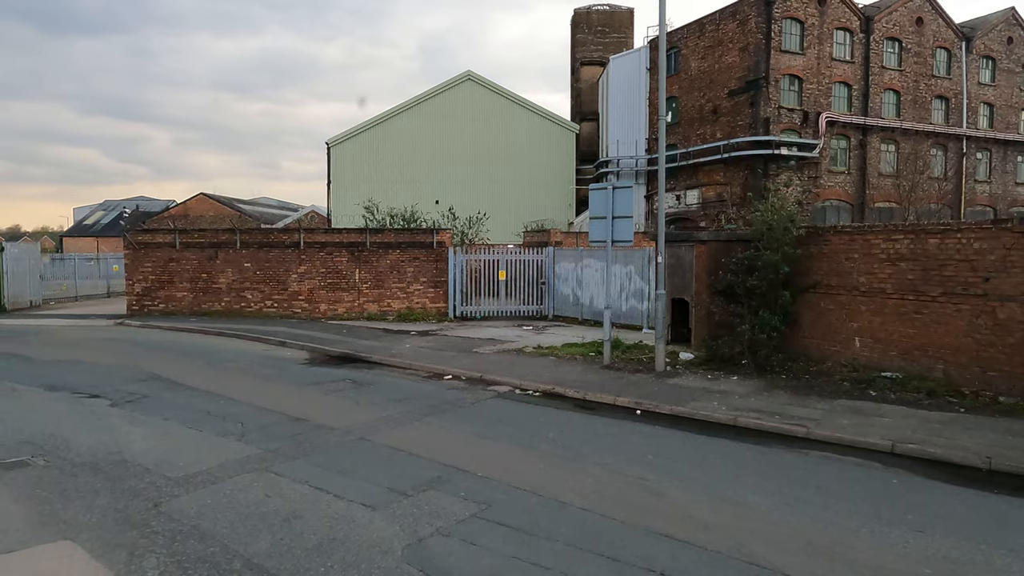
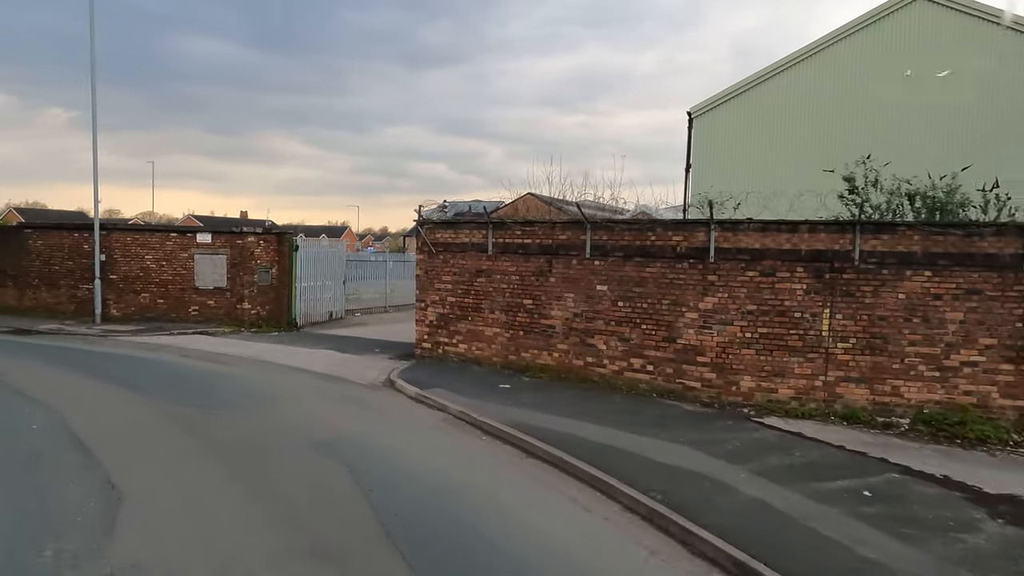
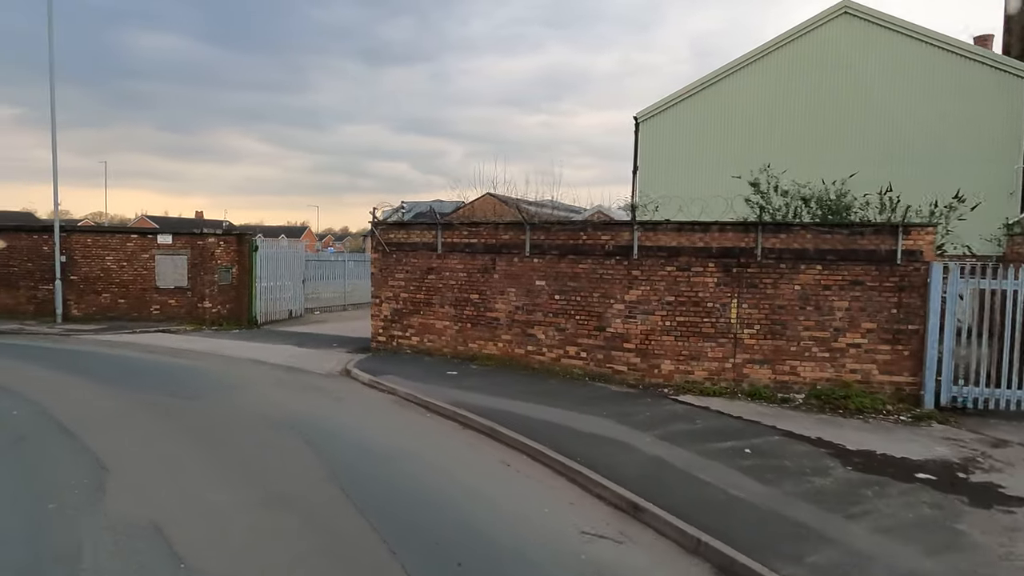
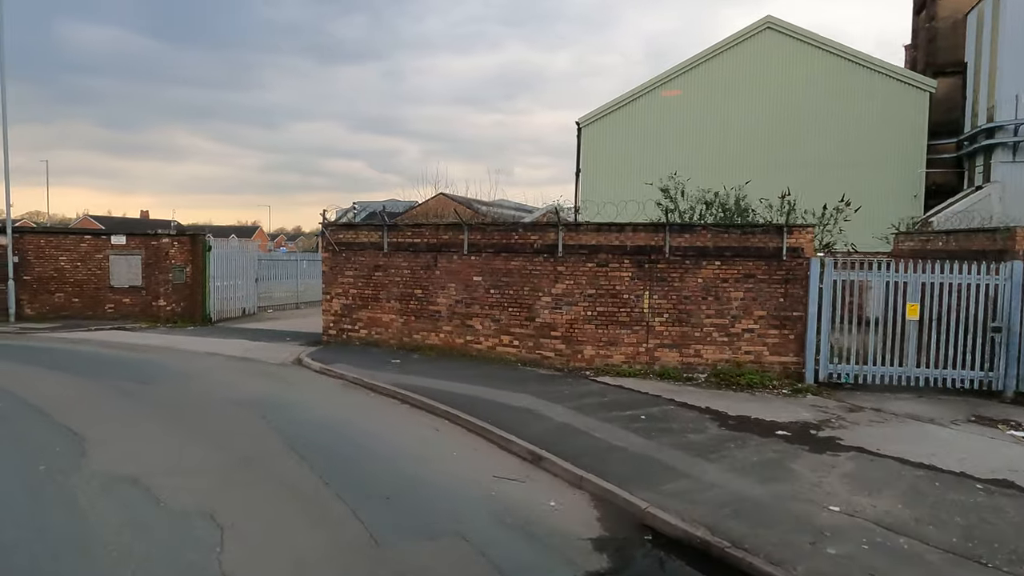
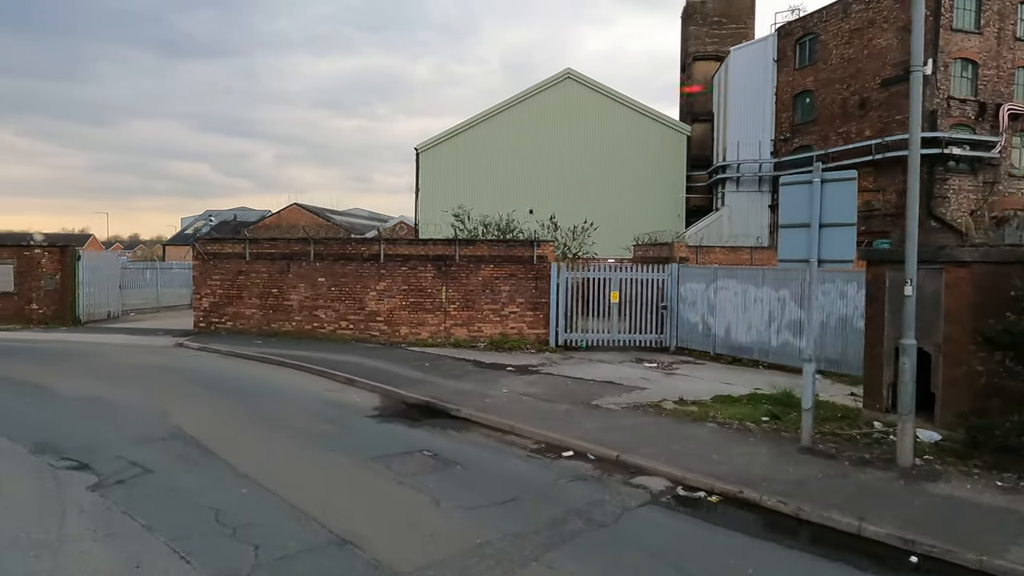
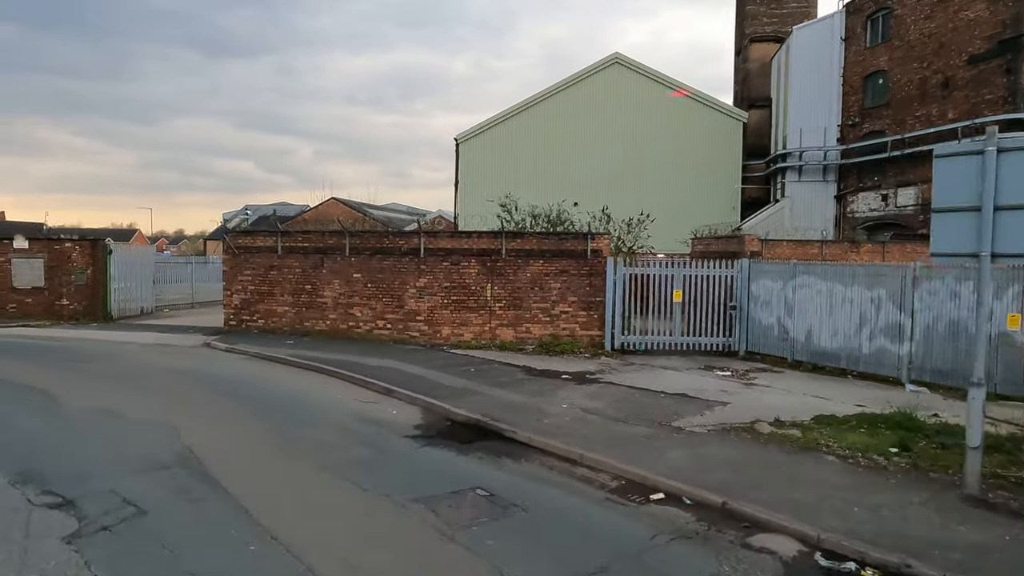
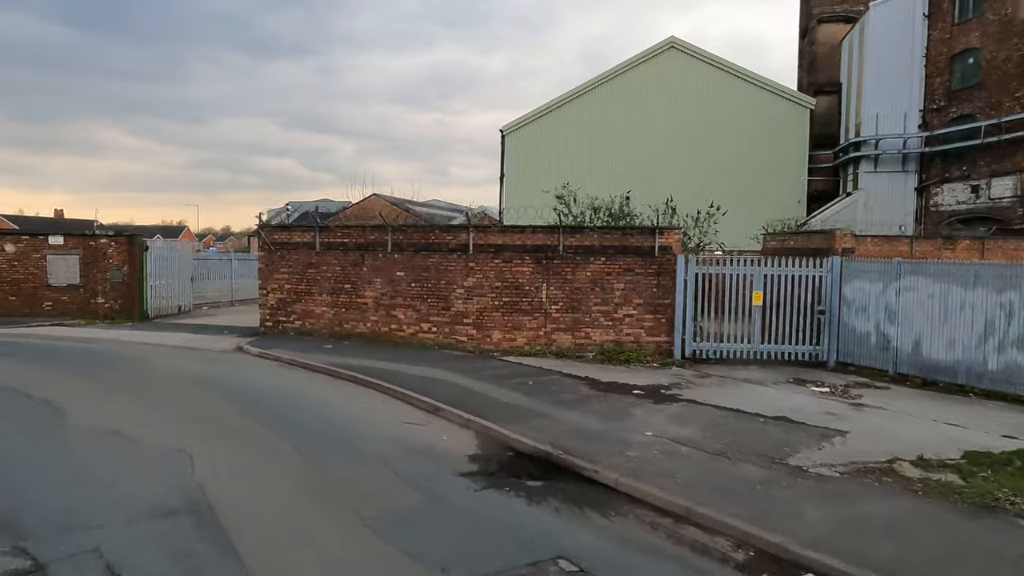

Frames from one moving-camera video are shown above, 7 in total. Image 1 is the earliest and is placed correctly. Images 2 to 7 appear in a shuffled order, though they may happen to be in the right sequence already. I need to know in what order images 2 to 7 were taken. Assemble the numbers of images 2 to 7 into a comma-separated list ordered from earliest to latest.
5, 6, 7, 4, 3, 2
